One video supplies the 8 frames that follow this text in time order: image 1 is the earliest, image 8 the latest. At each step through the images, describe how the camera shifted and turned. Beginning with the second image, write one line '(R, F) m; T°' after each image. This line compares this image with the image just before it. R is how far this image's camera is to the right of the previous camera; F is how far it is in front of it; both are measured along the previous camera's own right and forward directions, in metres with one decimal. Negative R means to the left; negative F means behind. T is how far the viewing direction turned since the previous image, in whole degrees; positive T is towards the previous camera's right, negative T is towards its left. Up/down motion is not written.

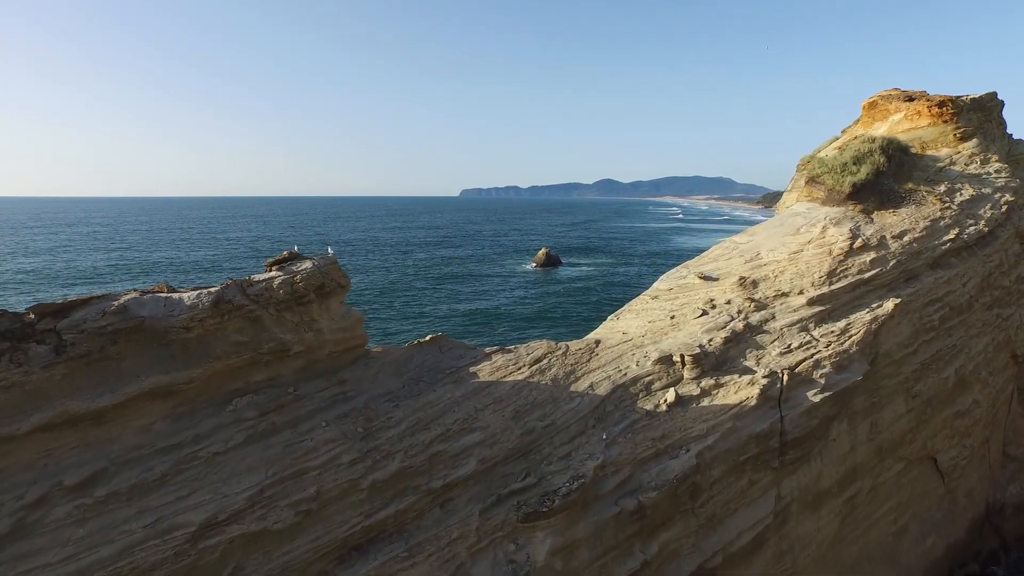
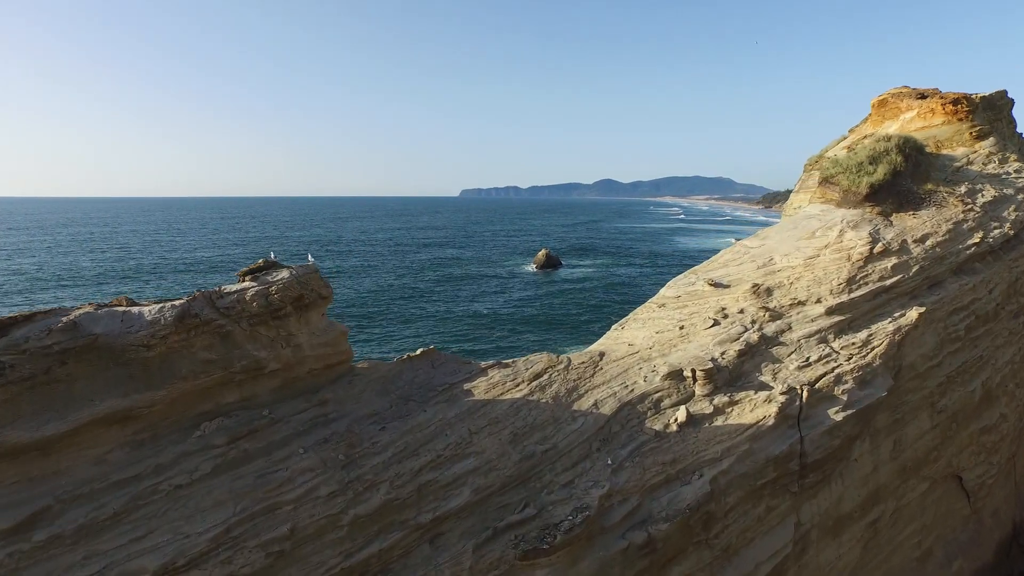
(0.0, +0.7) m; 0°
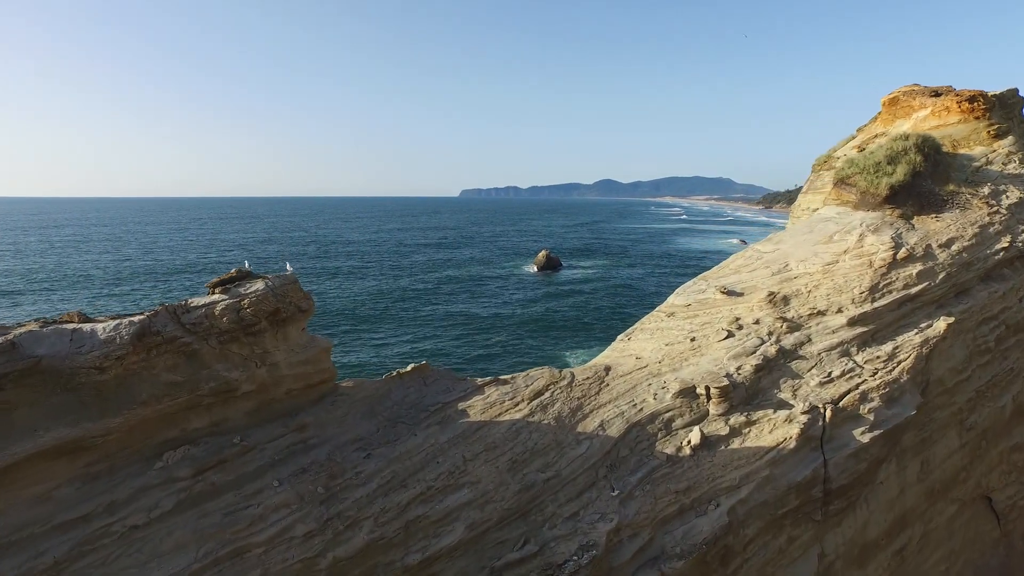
(0.0, +0.7) m; 0°
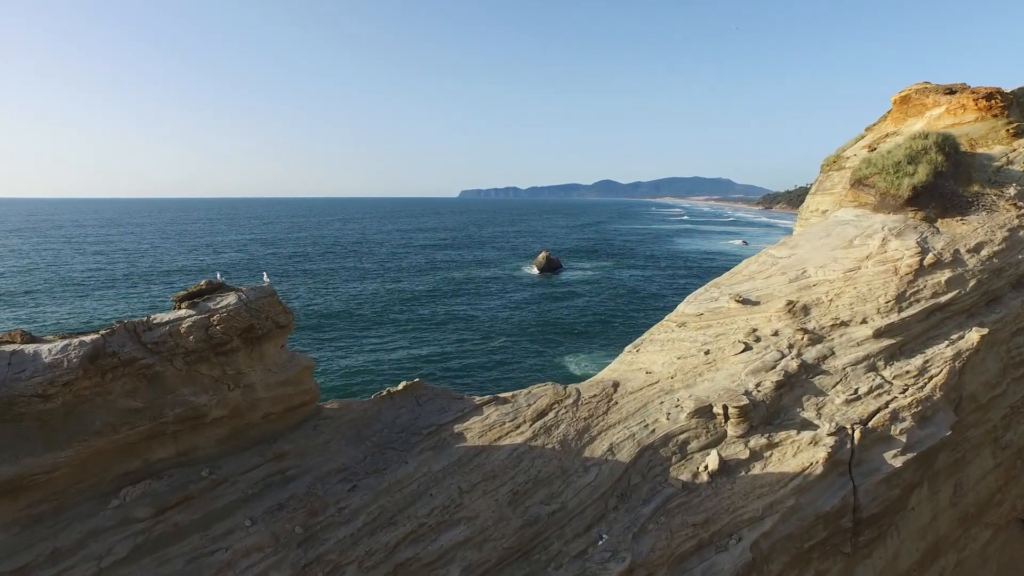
(0.0, +0.7) m; 0°
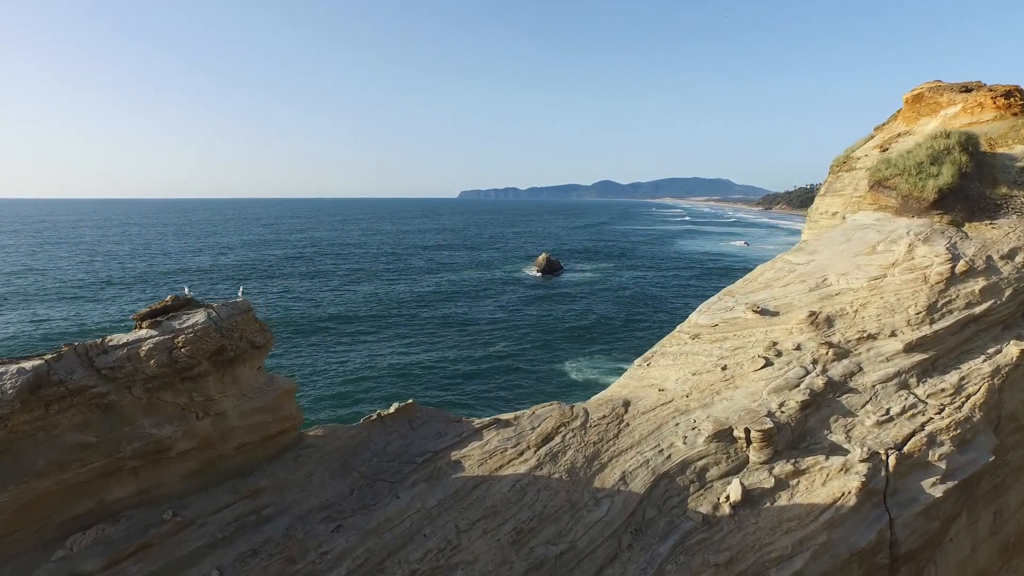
(0.0, +0.7) m; 0°
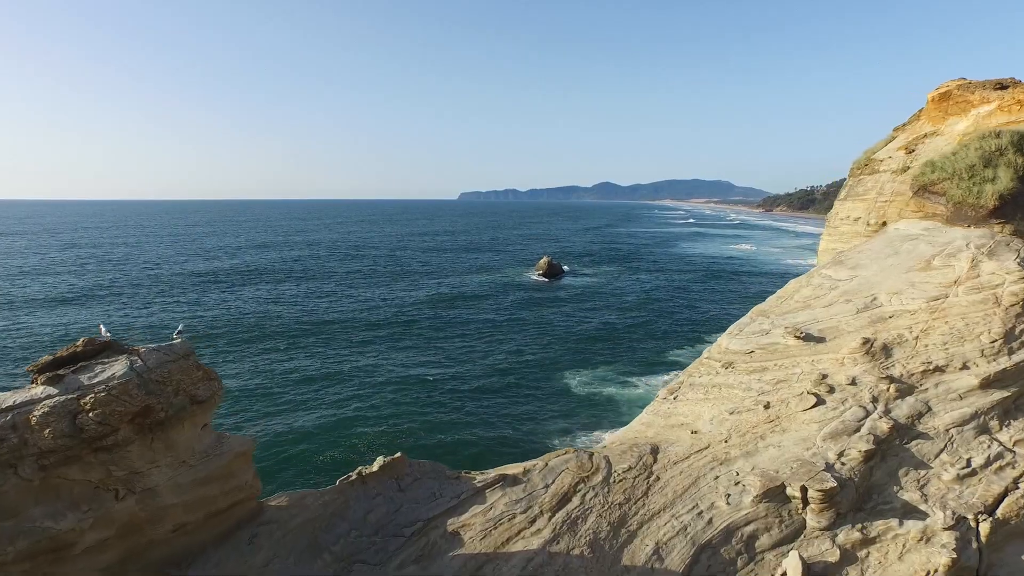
(-0.1, +1.3) m; 0°
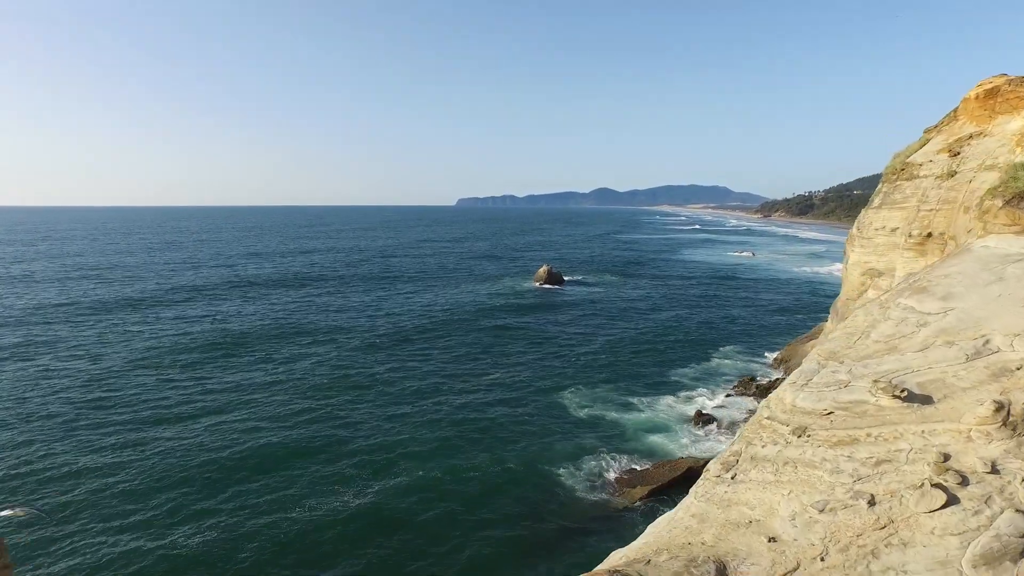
(-0.1, +2.1) m; 0°
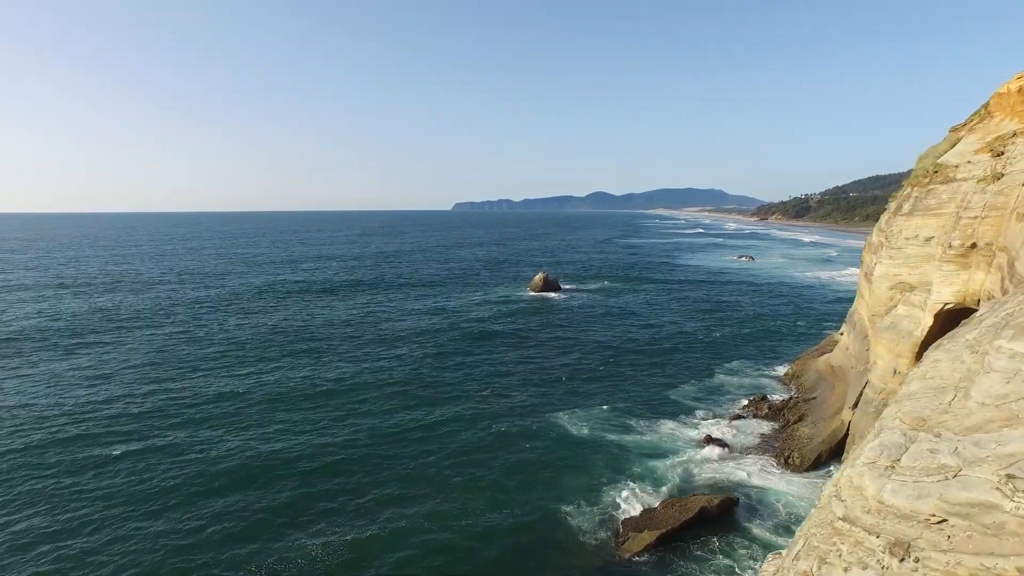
(+0.3, +2.1) m; 0°
